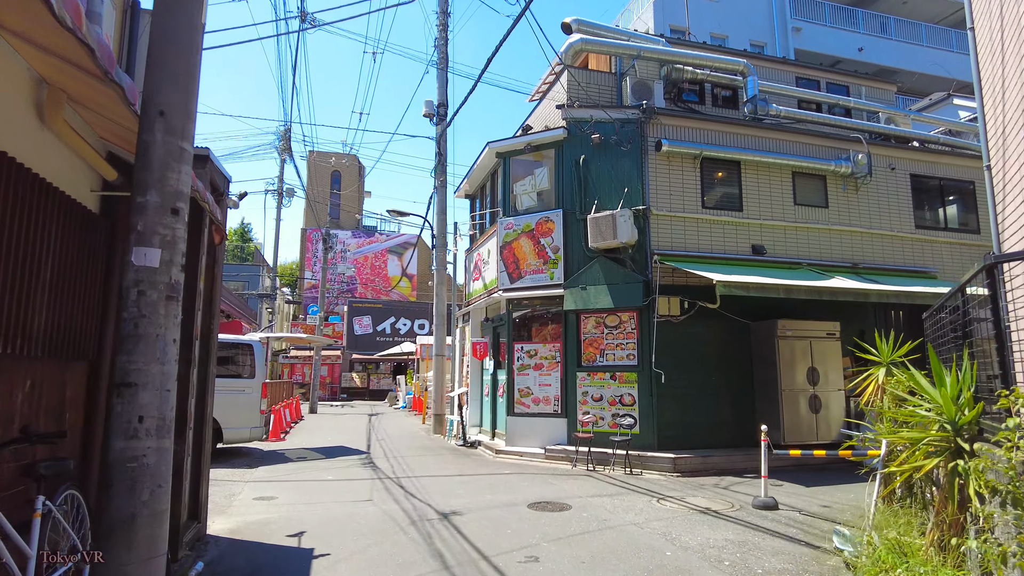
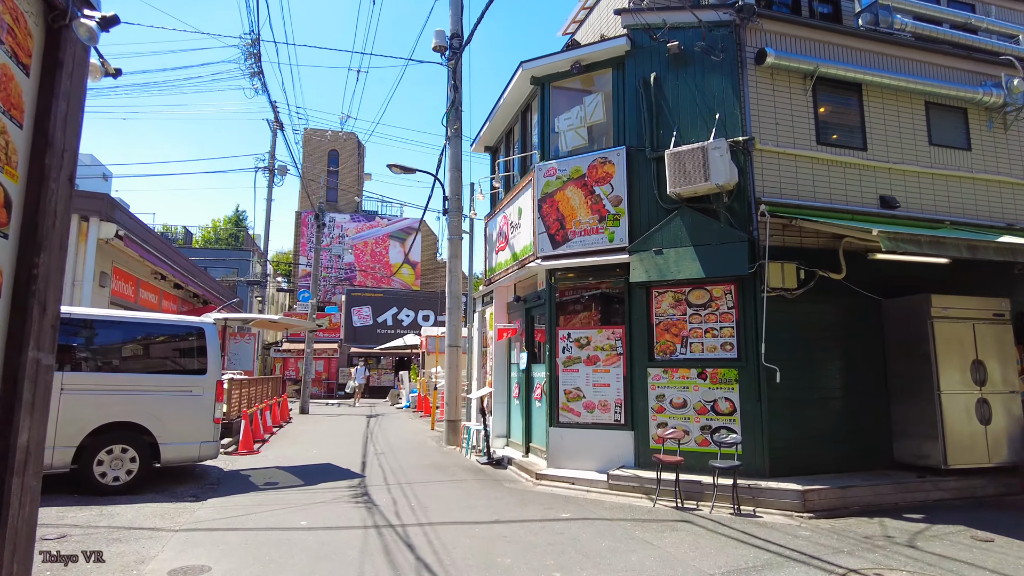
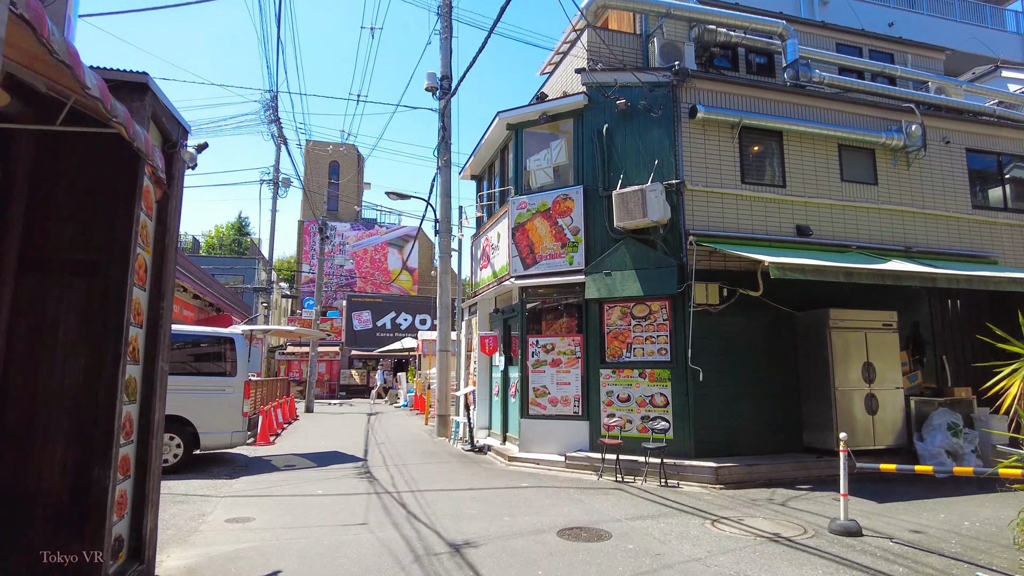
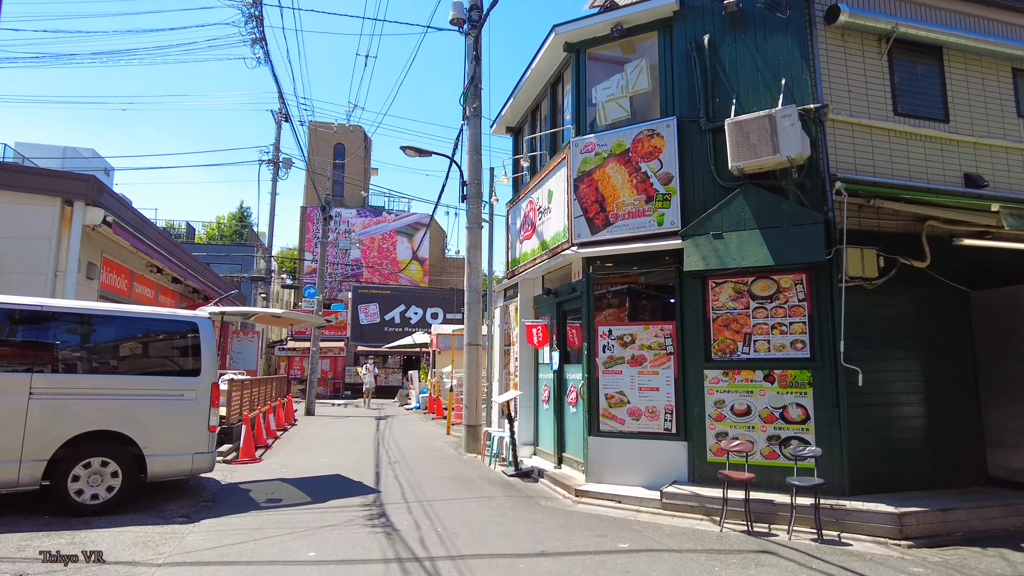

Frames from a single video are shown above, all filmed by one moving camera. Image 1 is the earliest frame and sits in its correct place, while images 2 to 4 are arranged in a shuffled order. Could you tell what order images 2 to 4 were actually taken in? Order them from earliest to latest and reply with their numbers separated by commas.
3, 2, 4
